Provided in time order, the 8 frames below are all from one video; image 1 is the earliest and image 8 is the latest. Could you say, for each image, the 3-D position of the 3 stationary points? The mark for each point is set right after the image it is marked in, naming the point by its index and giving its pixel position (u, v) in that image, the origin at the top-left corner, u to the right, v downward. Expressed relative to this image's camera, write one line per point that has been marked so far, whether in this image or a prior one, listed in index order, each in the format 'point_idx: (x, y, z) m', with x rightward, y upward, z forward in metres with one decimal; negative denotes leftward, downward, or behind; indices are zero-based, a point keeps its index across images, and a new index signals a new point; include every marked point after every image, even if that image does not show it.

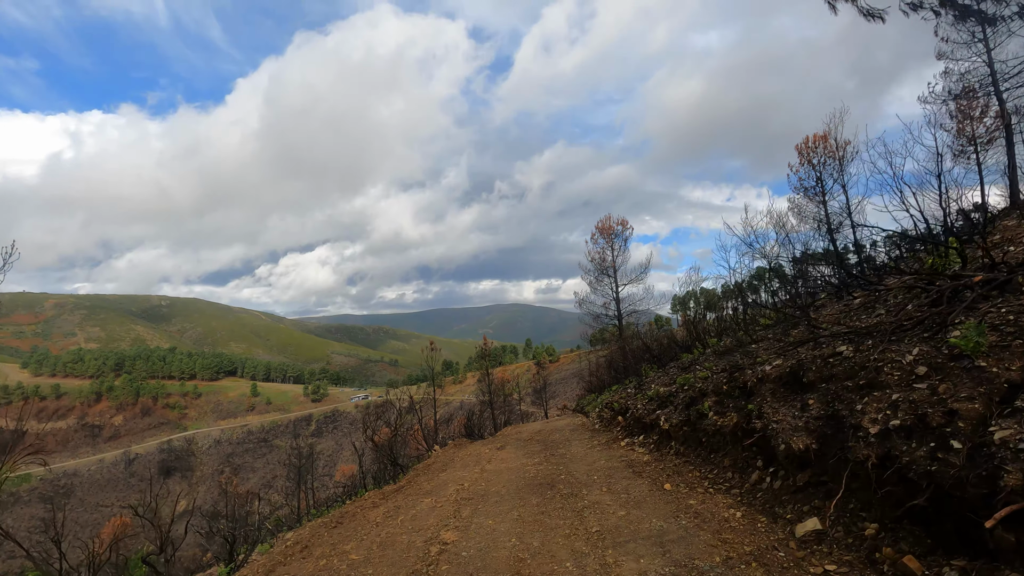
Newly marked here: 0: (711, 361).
0: (+4.6, -1.7, +9.7) m
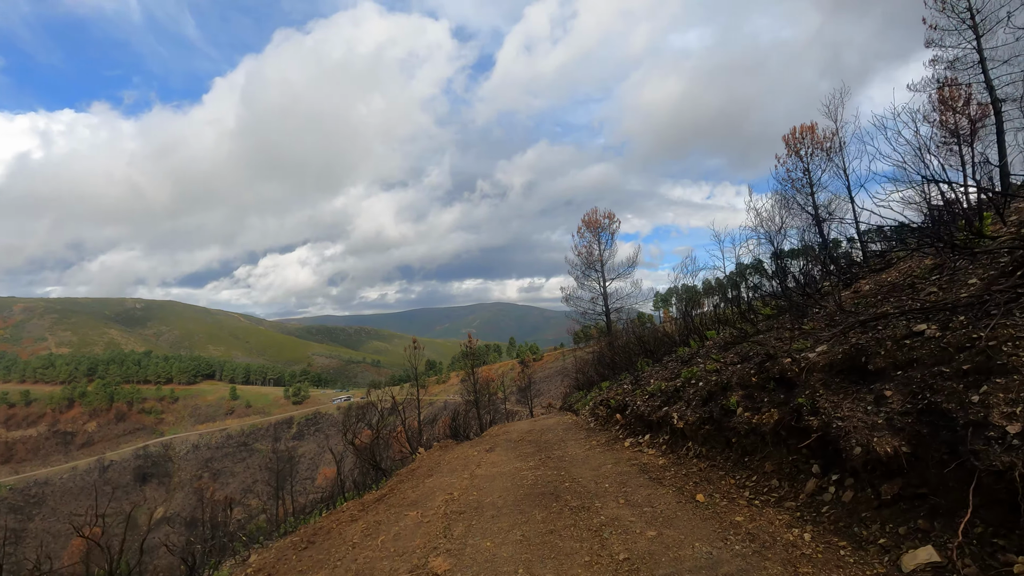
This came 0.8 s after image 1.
0: (+4.4, -1.4, +9.2) m
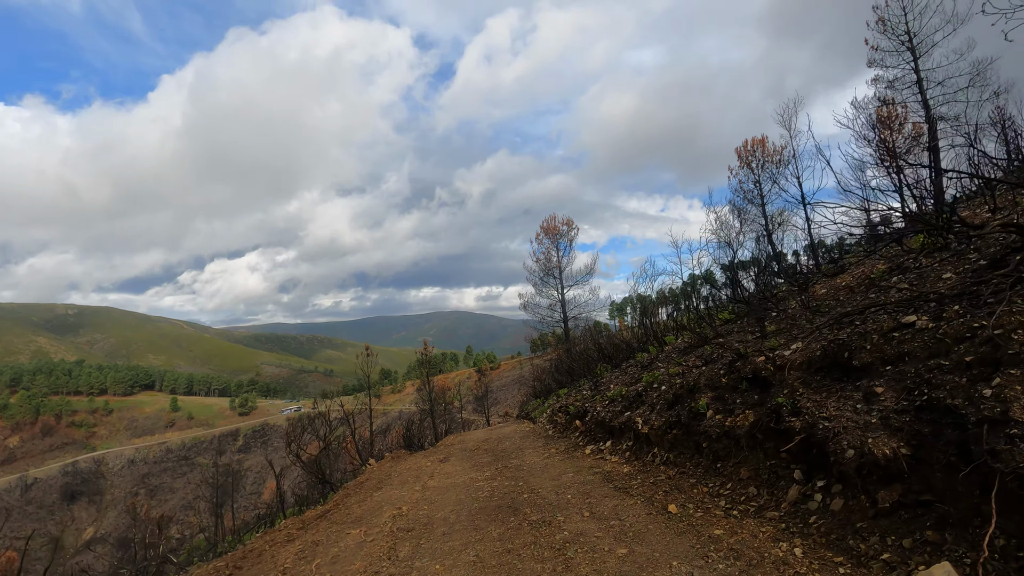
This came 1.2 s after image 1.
0: (+3.5, -1.5, +9.1) m
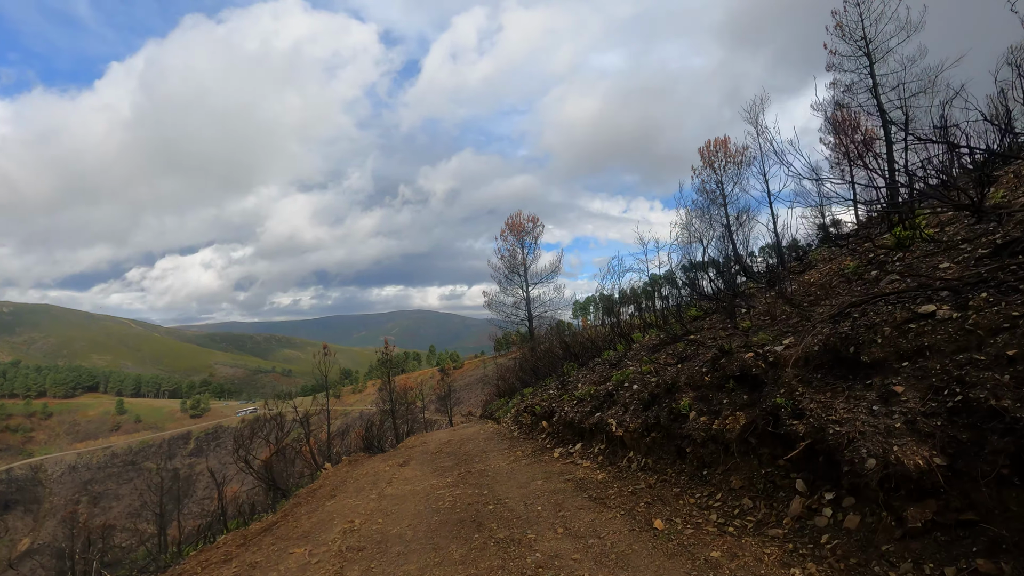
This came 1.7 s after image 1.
0: (+2.8, -1.4, +8.8) m
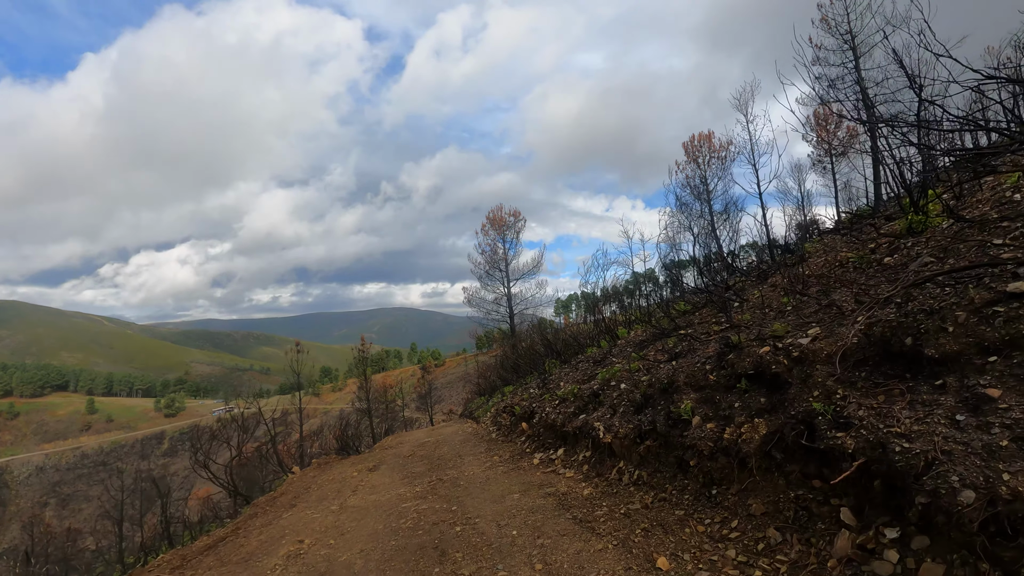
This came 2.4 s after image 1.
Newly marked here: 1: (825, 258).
0: (+2.3, -1.2, +8.2) m
1: (+6.3, +0.6, +8.6) m
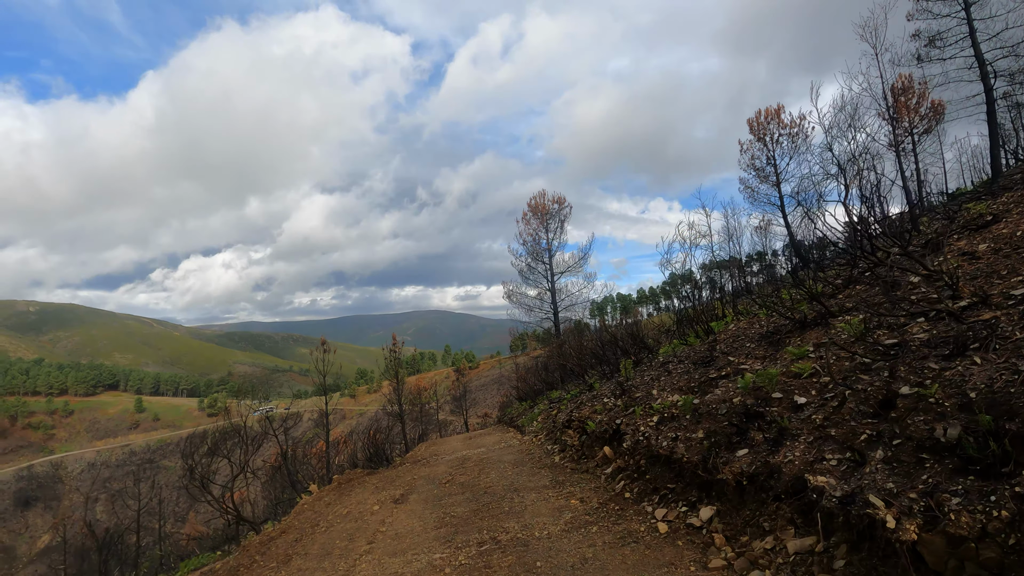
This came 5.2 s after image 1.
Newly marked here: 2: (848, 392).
0: (+3.4, -0.8, +5.6) m
1: (+7.4, +1.1, +5.7) m
2: (+2.4, -0.8, +3.0) m
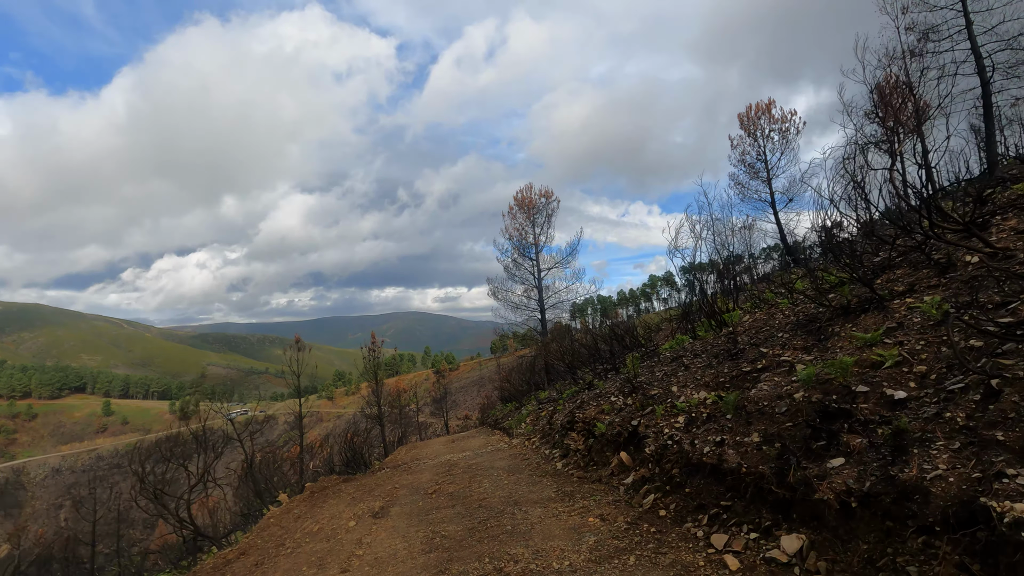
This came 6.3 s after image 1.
0: (+3.5, -0.6, +4.8) m
1: (+7.5, +1.3, +5.1) m
2: (+2.6, -0.5, +2.2) m
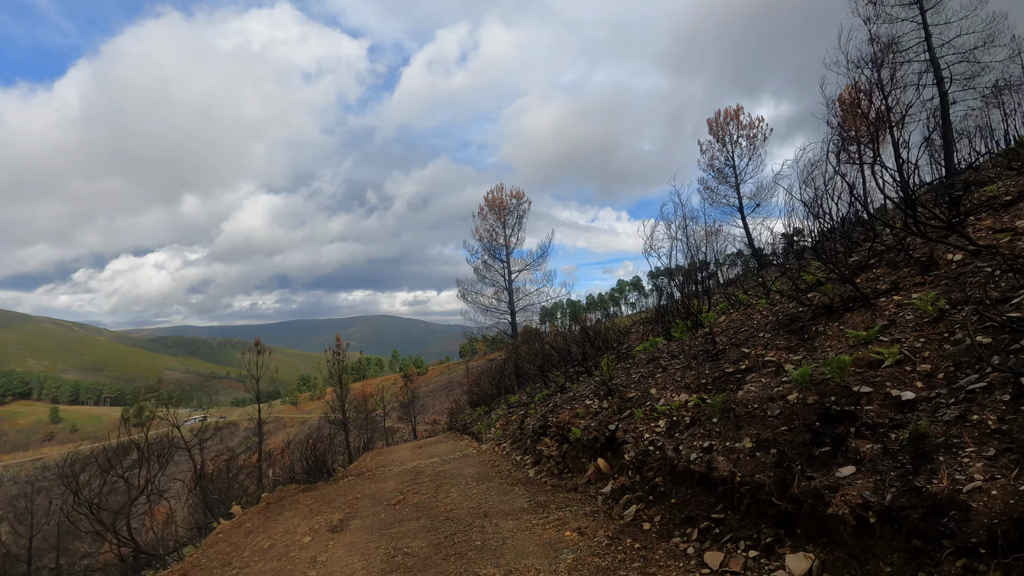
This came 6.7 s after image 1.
0: (+3.2, -0.5, +4.7) m
1: (+7.2, +1.3, +5.2) m
2: (+2.5, -0.5, +2.0) m
